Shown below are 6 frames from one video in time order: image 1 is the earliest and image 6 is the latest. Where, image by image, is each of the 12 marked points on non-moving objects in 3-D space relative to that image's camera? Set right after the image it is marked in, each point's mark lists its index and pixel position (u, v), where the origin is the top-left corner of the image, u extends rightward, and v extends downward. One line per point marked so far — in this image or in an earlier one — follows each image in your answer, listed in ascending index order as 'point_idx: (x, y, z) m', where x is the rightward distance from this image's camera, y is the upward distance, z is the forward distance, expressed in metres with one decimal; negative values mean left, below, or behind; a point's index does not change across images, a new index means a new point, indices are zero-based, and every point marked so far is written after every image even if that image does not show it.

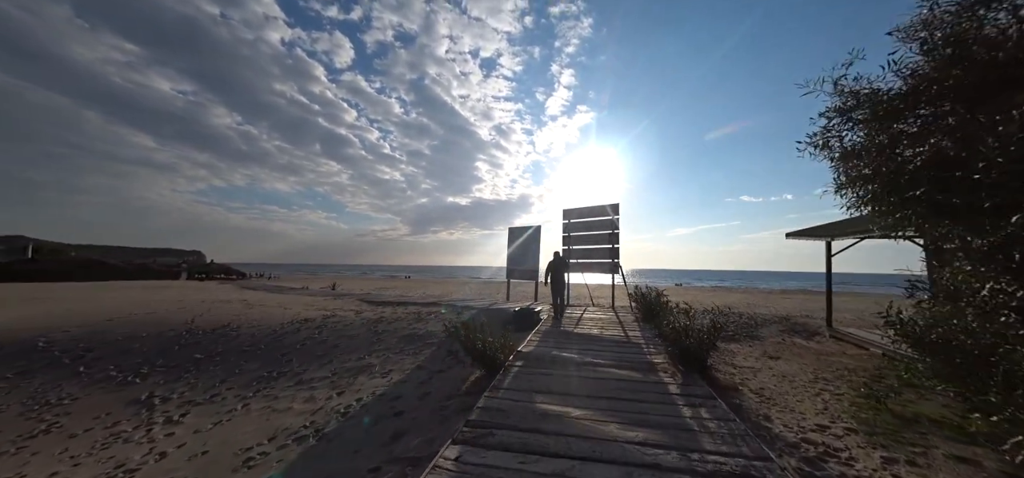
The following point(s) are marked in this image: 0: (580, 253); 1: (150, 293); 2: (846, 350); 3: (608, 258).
0: (+2.3, -0.5, +11.2) m
1: (-22.4, -3.3, +19.5) m
2: (+7.3, -2.4, +6.9) m
3: (+3.1, -0.6, +10.4) m
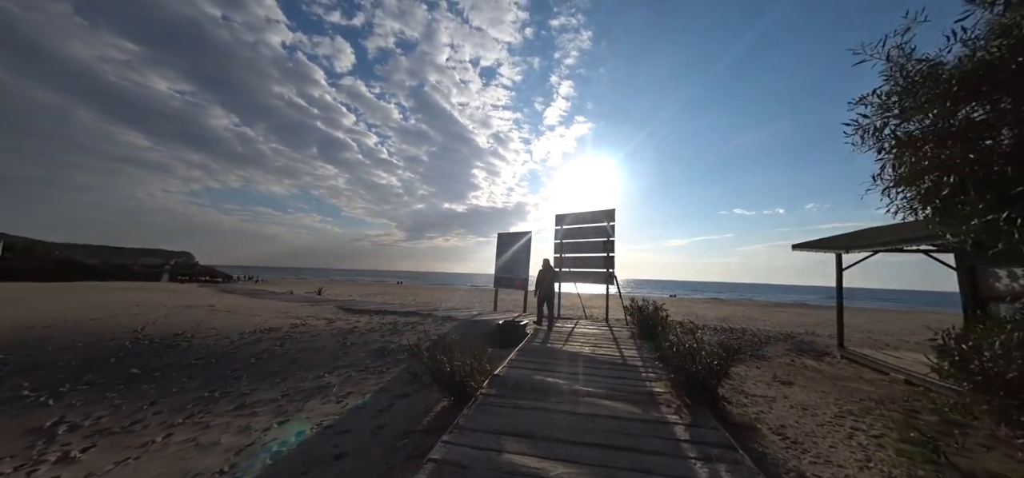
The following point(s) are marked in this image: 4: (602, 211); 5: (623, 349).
0: (+2.0, -0.7, +10.5) m
1: (-23.0, -3.3, +18.4) m
2: (+6.9, -2.7, +6.3) m
3: (+2.8, -0.9, +9.7) m
4: (+2.8, +0.9, +9.9) m
5: (+2.2, -2.2, +6.2) m
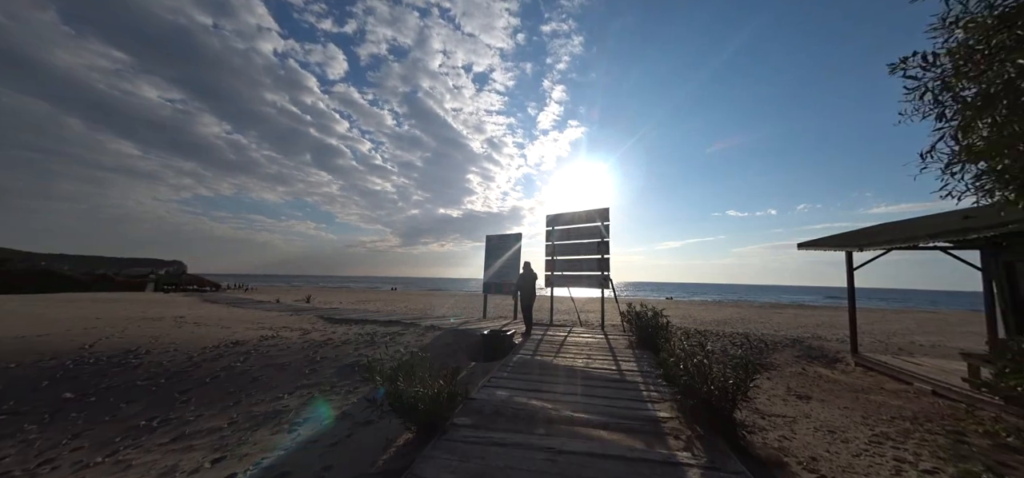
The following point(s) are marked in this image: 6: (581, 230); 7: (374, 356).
0: (+1.6, -0.8, +9.9) m
1: (-23.4, -3.7, +17.4) m
2: (+6.7, -2.6, +5.7) m
3: (+2.4, -0.9, +9.1) m
4: (+2.5, +0.8, +9.3) m
5: (+1.9, -2.1, +5.6) m
6: (+2.1, +0.3, +9.6) m
7: (-2.8, -2.4, +6.5) m
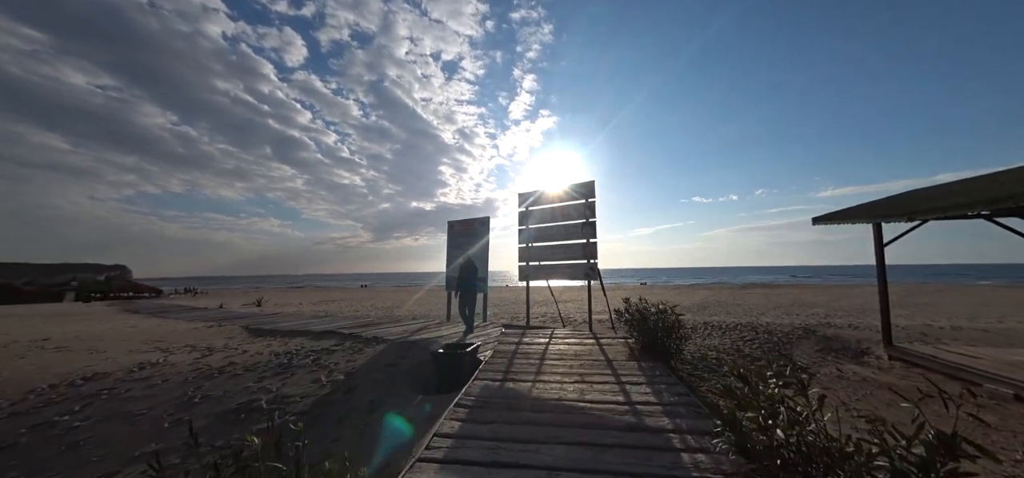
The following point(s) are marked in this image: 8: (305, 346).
0: (+0.8, -0.3, +8.2) m
1: (-24.7, -3.9, +13.9) m
2: (+6.2, -2.1, +4.5) m
3: (+1.6, -0.5, +7.5) m
4: (+1.6, +1.3, +7.7) m
5: (+1.5, -1.8, +4.0) m
6: (+1.2, +0.7, +7.9) m
7: (-3.3, -2.2, +4.5) m
8: (-4.4, -2.3, +6.7) m
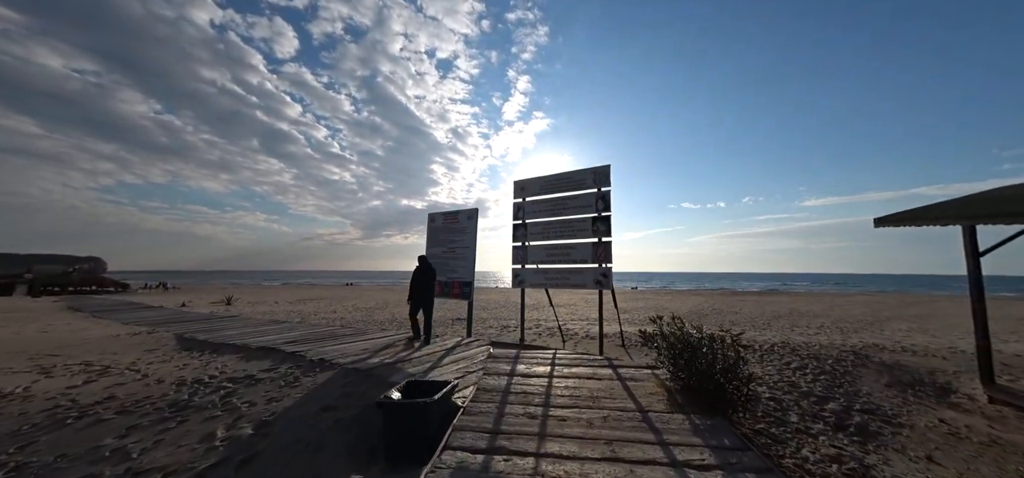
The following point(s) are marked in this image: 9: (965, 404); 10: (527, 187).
0: (+0.6, -0.3, +6.7) m
1: (-25.1, -3.2, +11.6) m
2: (+6.1, -2.2, +3.2) m
3: (+1.5, -0.4, +6.1) m
4: (+1.5, +1.3, +6.2) m
5: (+1.4, -1.8, +2.5) m
6: (+1.1, +0.8, +6.4) m
7: (-3.4, -2.0, +2.9) m
8: (-4.5, -2.1, +5.1) m
9: (+6.4, -2.3, +4.5) m
10: (+0.3, +1.2, +7.0) m
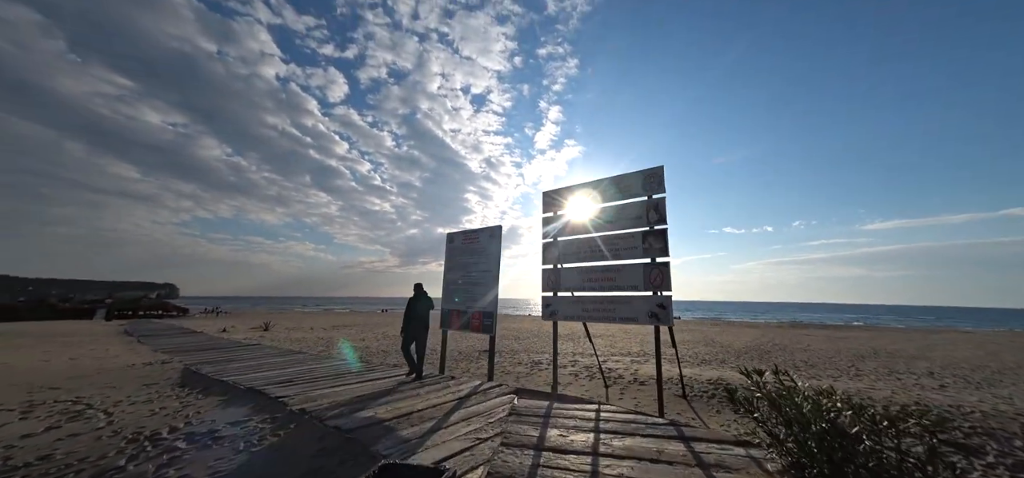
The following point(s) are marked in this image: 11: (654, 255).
0: (+1.1, -0.7, +5.5) m
1: (-23.9, -4.4, +12.7) m
2: (+6.2, -2.2, +1.3) m
3: (+1.9, -0.7, +4.7) m
4: (+1.9, +1.0, +5.0) m
5: (+1.5, -1.8, +1.1) m
6: (+1.6, +0.4, +5.2) m
7: (-3.3, -2.1, +2.0) m
8: (-4.2, -2.4, +4.2) m
9: (+6.7, -2.4, +2.5) m
10: (+0.8, +0.7, +5.9) m
11: (+2.1, -0.2, +4.7) m
